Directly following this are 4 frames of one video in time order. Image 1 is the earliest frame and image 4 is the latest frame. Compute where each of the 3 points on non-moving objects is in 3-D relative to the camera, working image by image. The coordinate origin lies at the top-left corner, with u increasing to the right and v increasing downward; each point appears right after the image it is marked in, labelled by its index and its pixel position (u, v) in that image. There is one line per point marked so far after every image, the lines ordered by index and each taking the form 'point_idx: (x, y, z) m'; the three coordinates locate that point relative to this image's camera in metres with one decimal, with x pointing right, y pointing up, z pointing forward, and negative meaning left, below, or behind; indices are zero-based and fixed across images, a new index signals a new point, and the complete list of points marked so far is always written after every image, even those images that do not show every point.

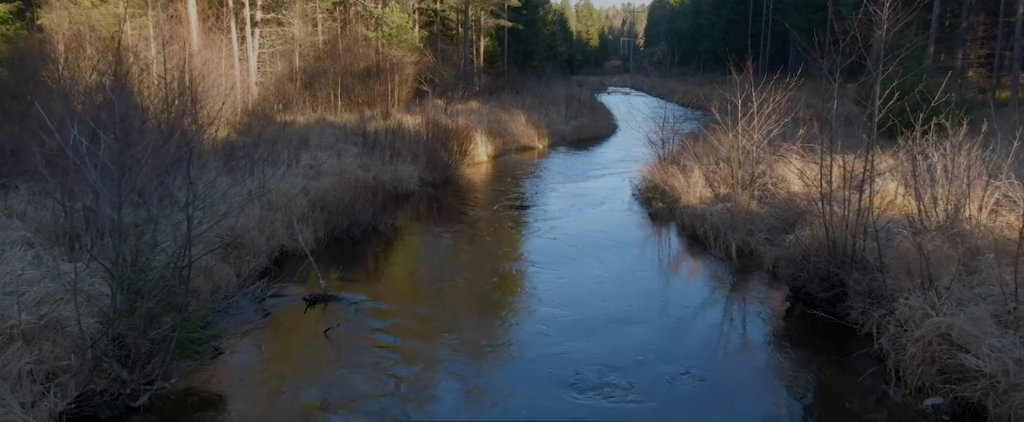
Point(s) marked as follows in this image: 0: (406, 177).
0: (-2.1, +0.6, +16.1) m
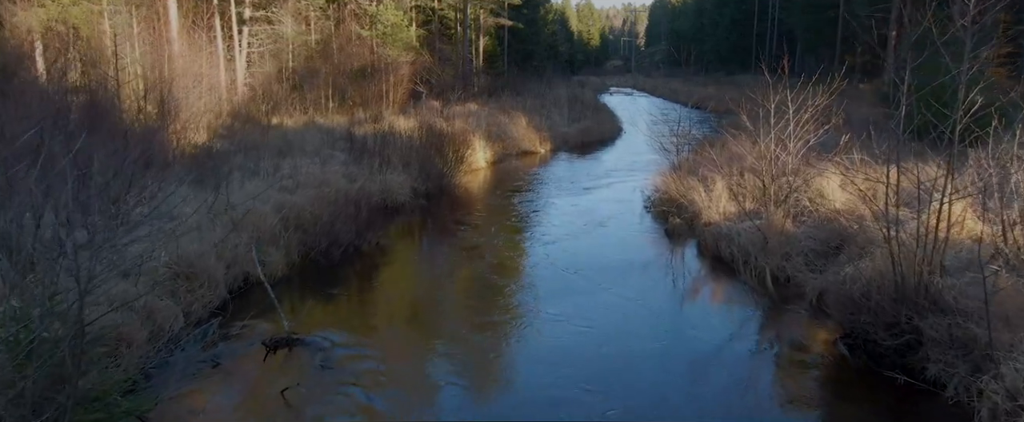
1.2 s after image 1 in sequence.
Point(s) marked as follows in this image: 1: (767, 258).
0: (-2.1, +0.4, +14.7) m
1: (+3.0, -0.5, +9.5) m
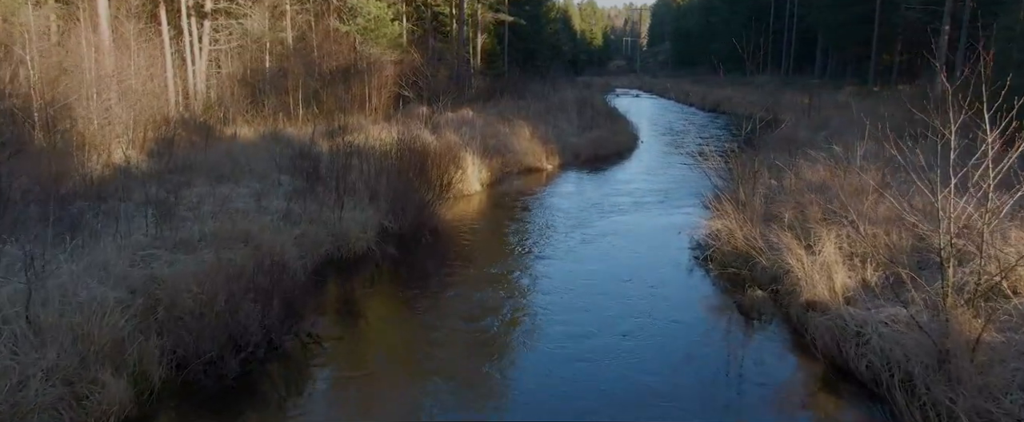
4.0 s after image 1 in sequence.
0: (-2.1, -0.3, +10.7) m
1: (+3.1, -1.2, +5.5) m
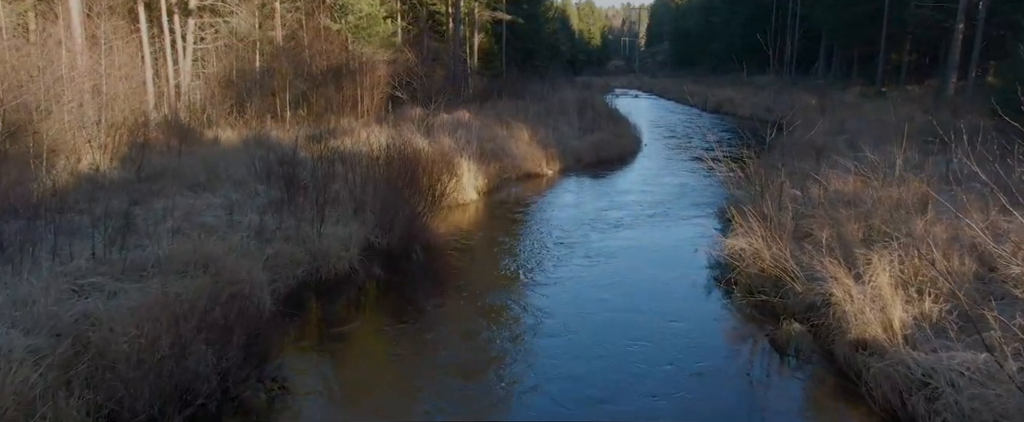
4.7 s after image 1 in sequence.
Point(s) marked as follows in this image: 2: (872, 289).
0: (-2.1, -0.5, +9.6) m
1: (+3.1, -1.4, +4.4) m
2: (+3.0, -0.6, +6.6) m
